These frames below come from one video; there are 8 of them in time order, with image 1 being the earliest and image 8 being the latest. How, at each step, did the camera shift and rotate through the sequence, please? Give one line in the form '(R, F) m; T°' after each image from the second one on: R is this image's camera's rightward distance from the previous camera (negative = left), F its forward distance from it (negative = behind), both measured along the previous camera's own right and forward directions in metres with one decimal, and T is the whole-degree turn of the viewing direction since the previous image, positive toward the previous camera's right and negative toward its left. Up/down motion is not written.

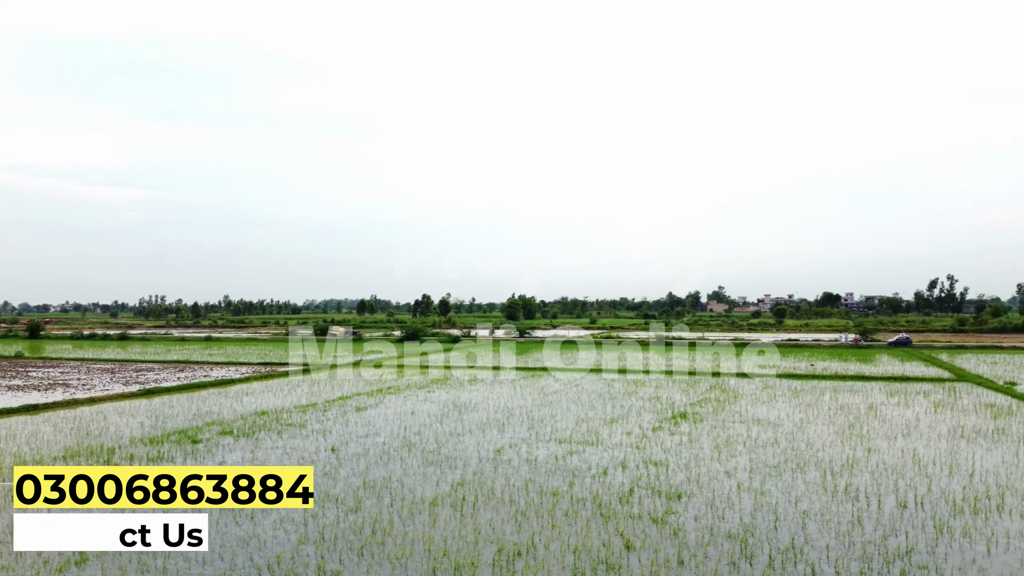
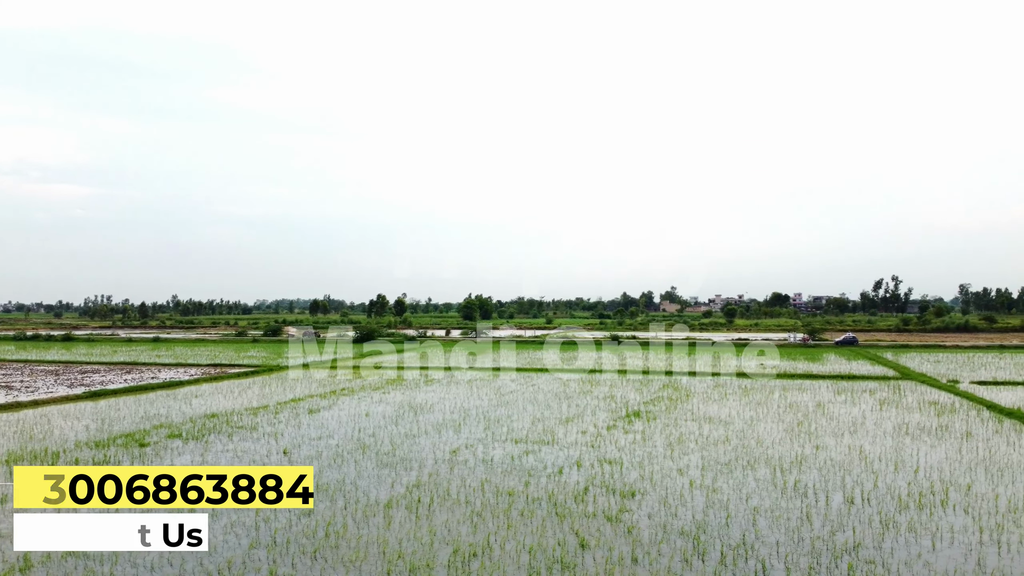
(+0.5, +0.1) m; +2°
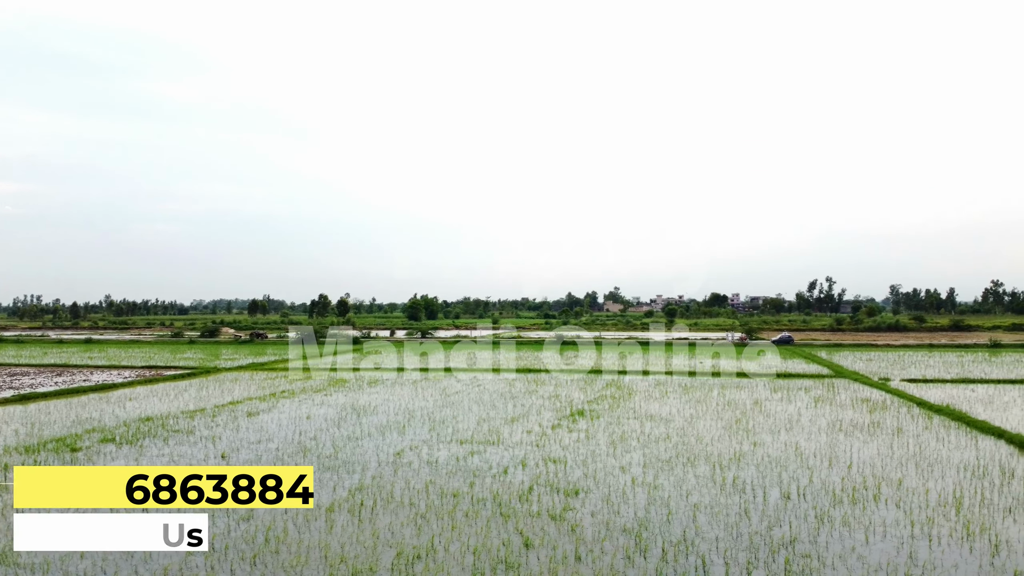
(+0.7, 0.0) m; +3°
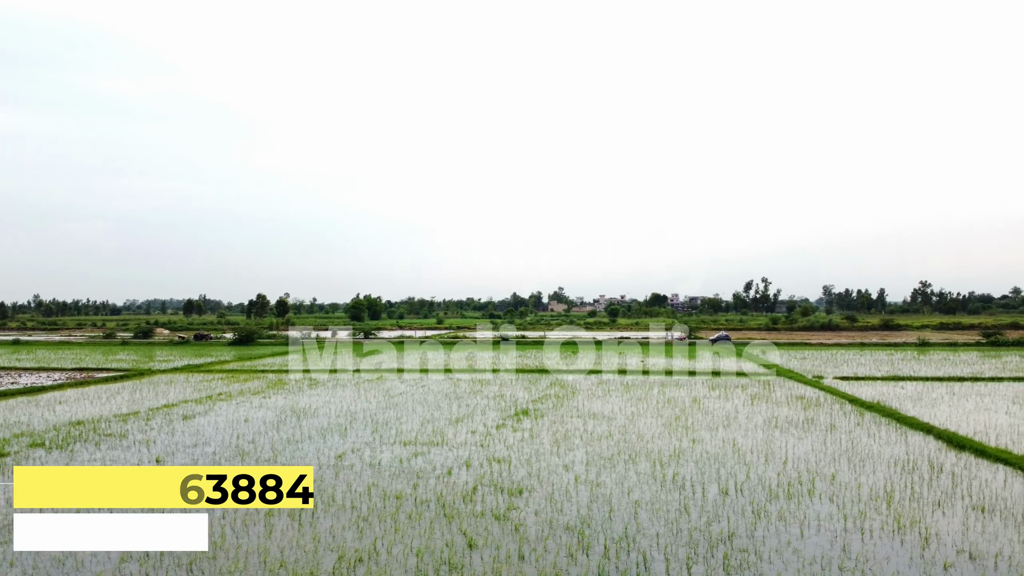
(+0.7, 0.0) m; +3°
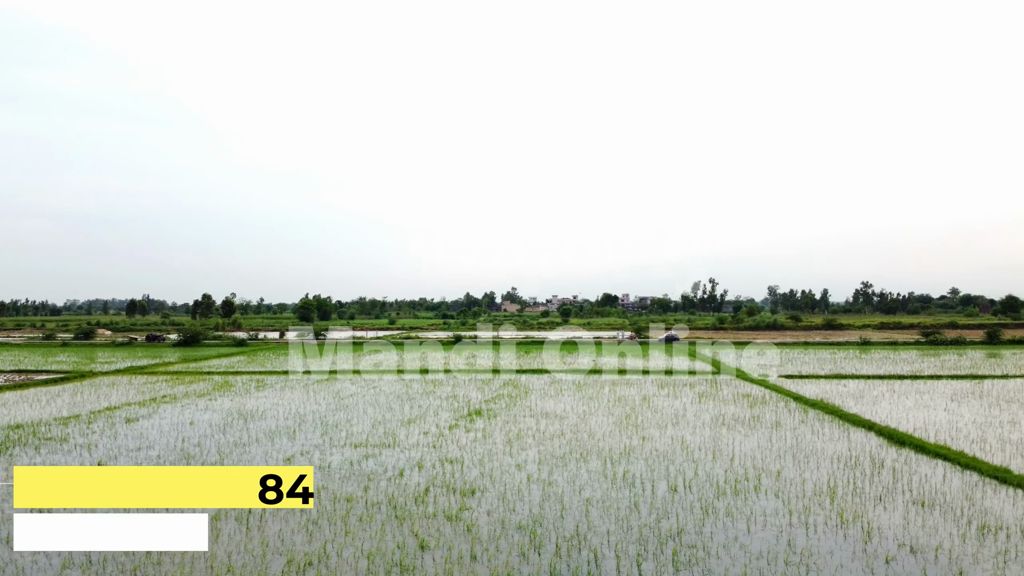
(+0.6, -0.1) m; +2°
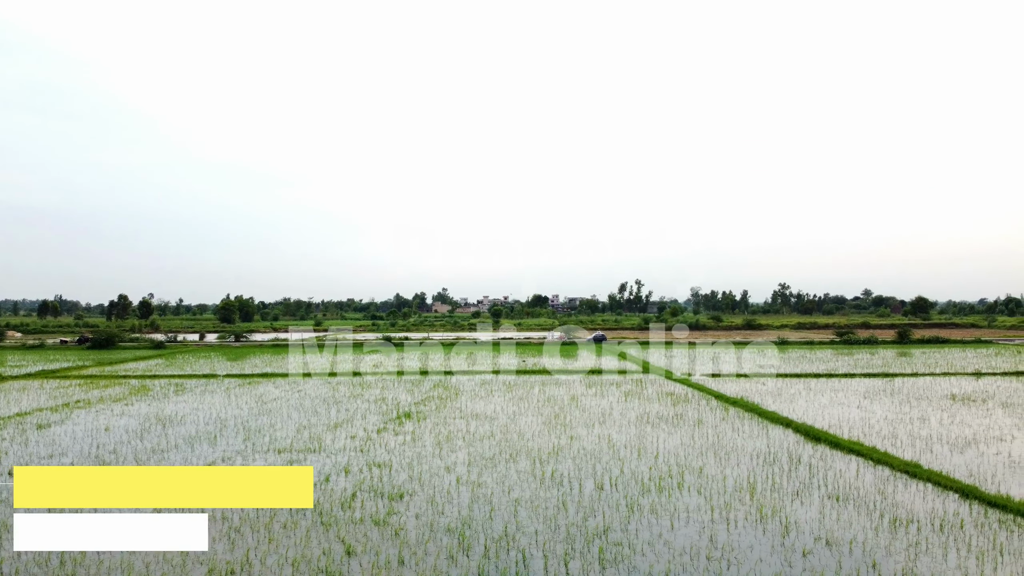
(+0.7, -0.1) m; +4°
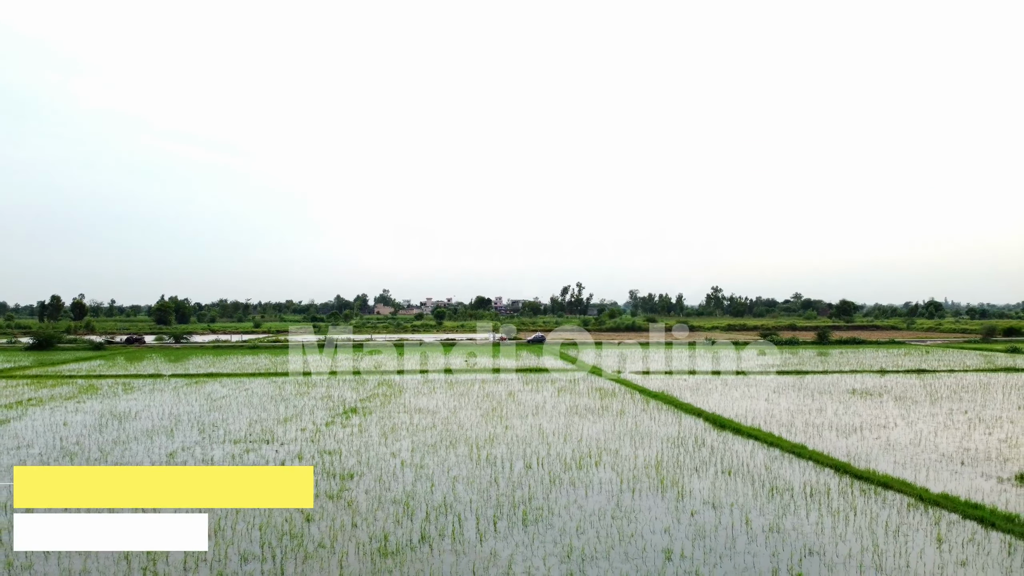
(+0.3, -3.9) m; +5°
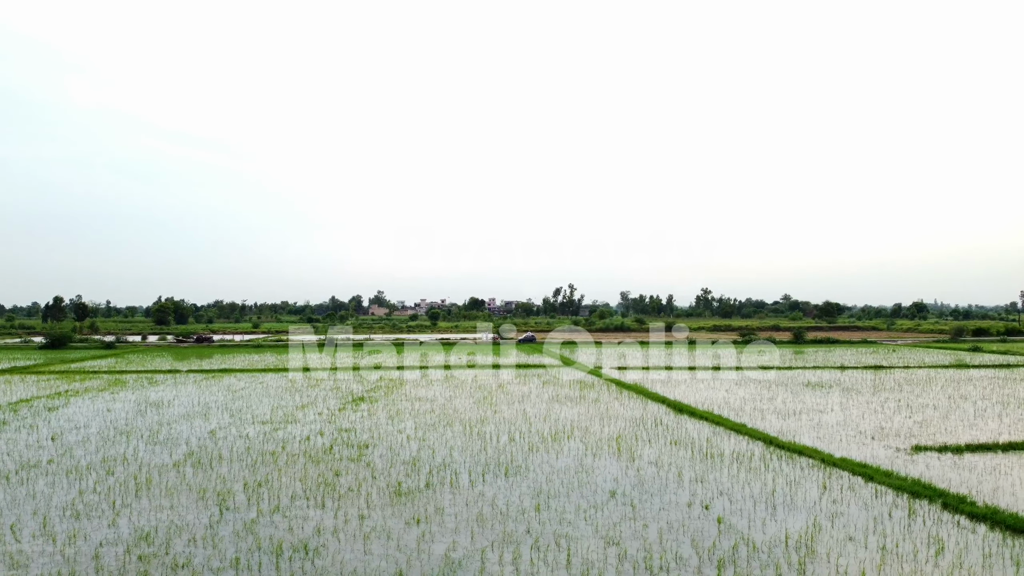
(+0.6, -7.3) m; 0°
